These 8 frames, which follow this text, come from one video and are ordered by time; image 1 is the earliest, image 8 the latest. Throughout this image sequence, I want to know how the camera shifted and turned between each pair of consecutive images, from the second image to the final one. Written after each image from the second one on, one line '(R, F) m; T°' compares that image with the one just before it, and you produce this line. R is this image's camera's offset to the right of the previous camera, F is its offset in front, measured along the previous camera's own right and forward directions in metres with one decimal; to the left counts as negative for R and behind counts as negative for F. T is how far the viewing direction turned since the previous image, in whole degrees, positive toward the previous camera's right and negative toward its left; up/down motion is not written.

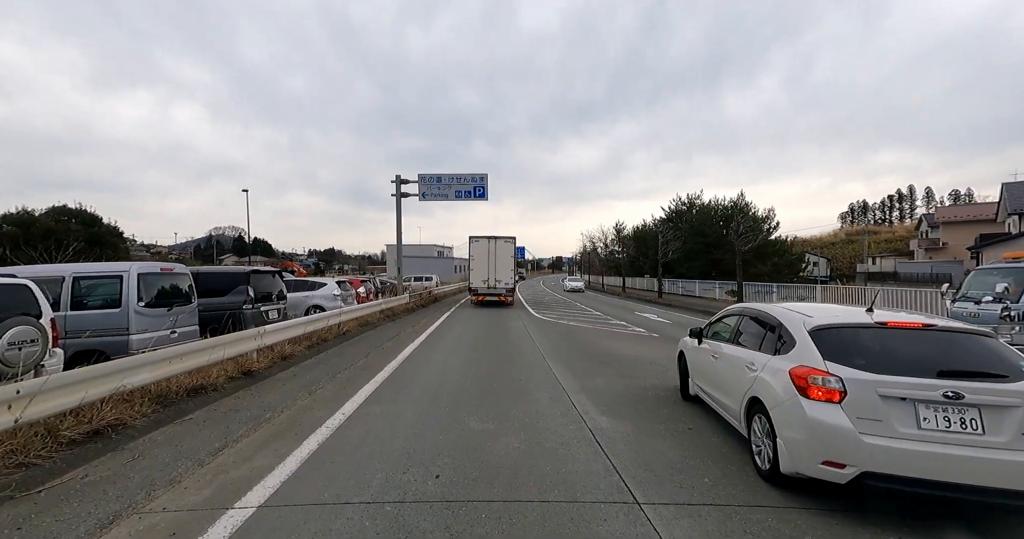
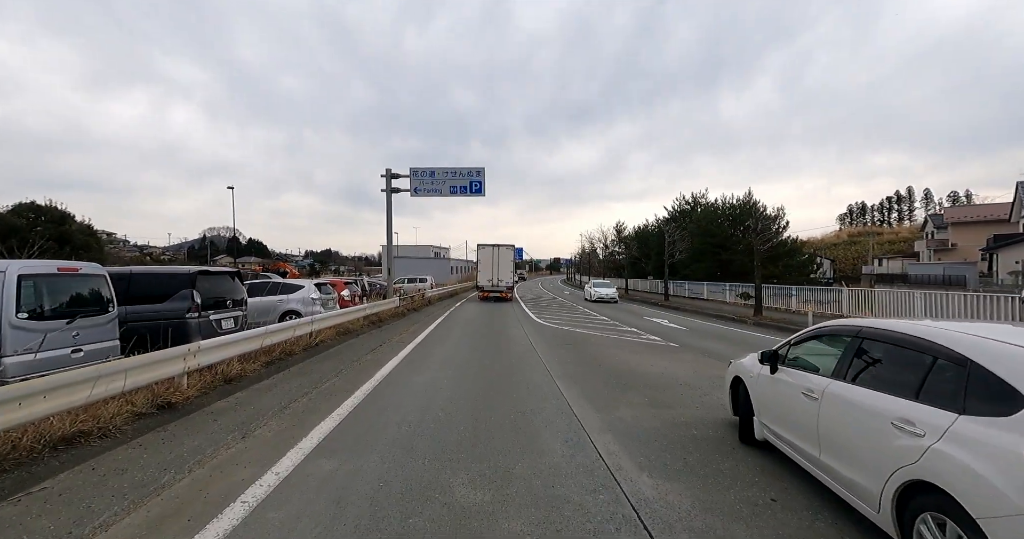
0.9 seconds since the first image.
(-0.1, +1.4) m; 0°
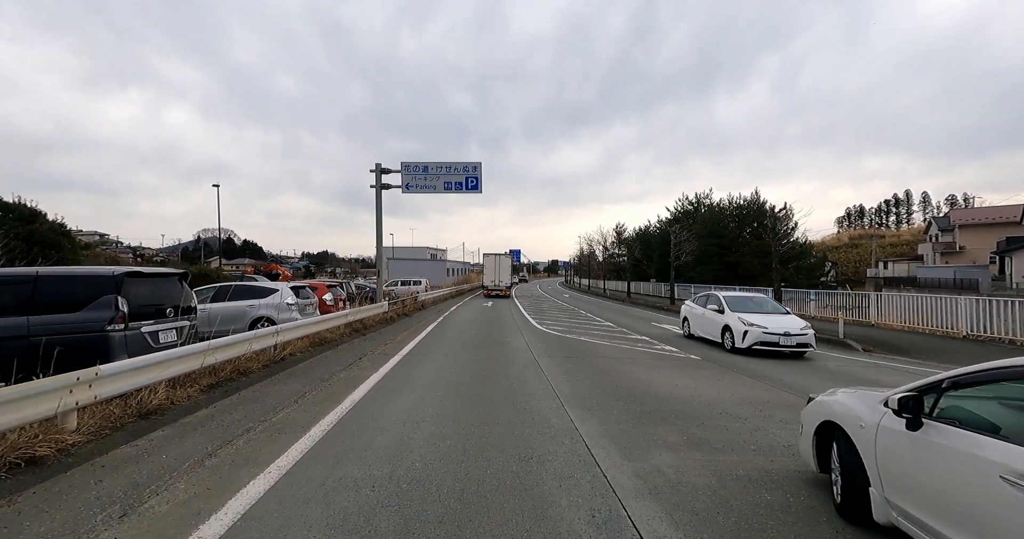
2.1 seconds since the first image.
(0.0, +1.3) m; 0°
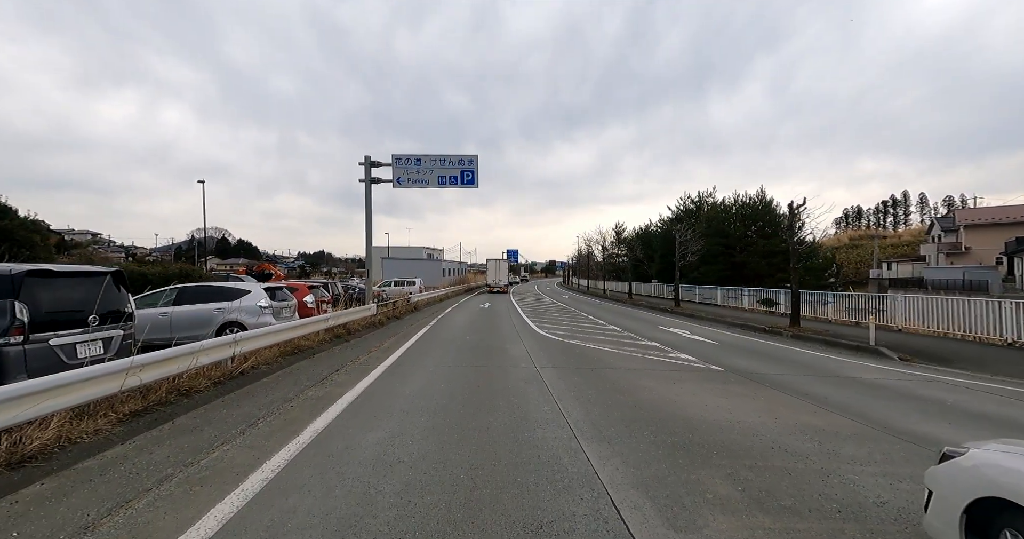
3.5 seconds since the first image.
(0.0, +1.1) m; 0°
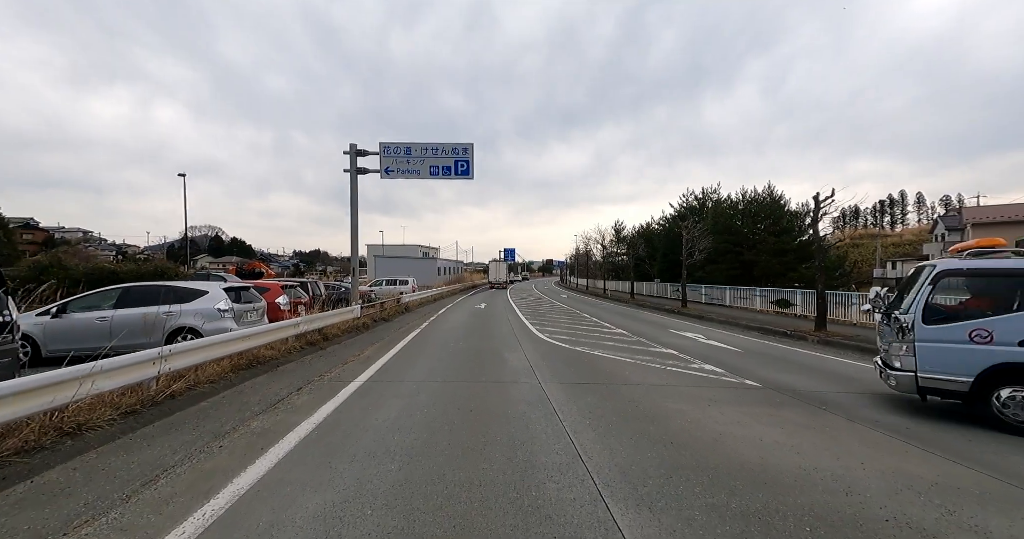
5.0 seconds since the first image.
(0.0, +1.4) m; 0°
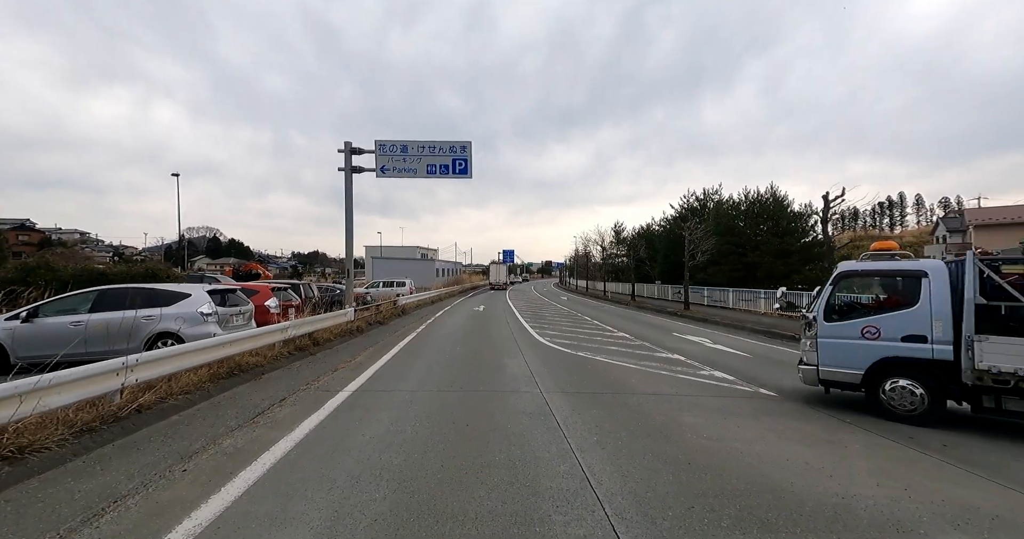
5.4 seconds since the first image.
(0.0, +0.5) m; 0°
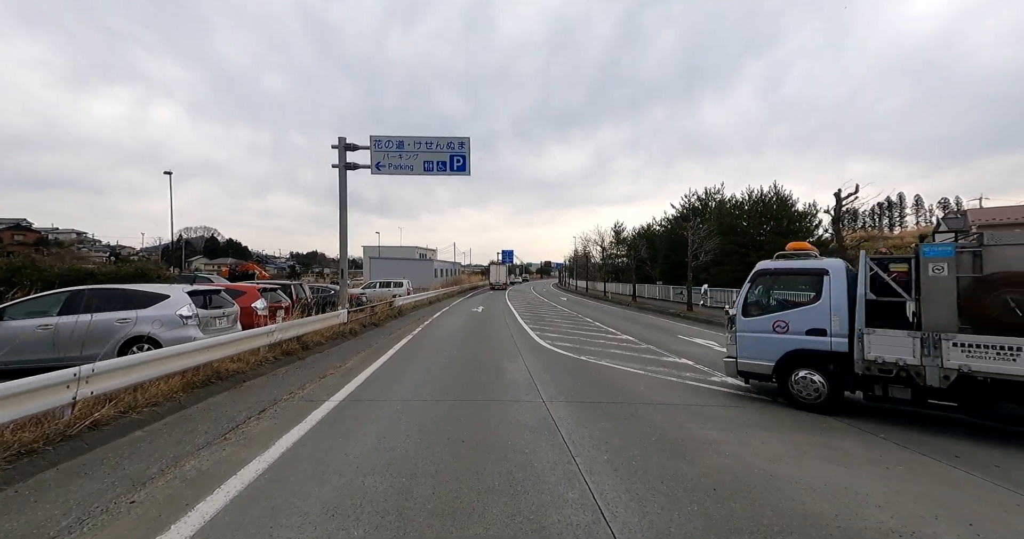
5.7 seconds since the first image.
(0.0, +0.5) m; 0°
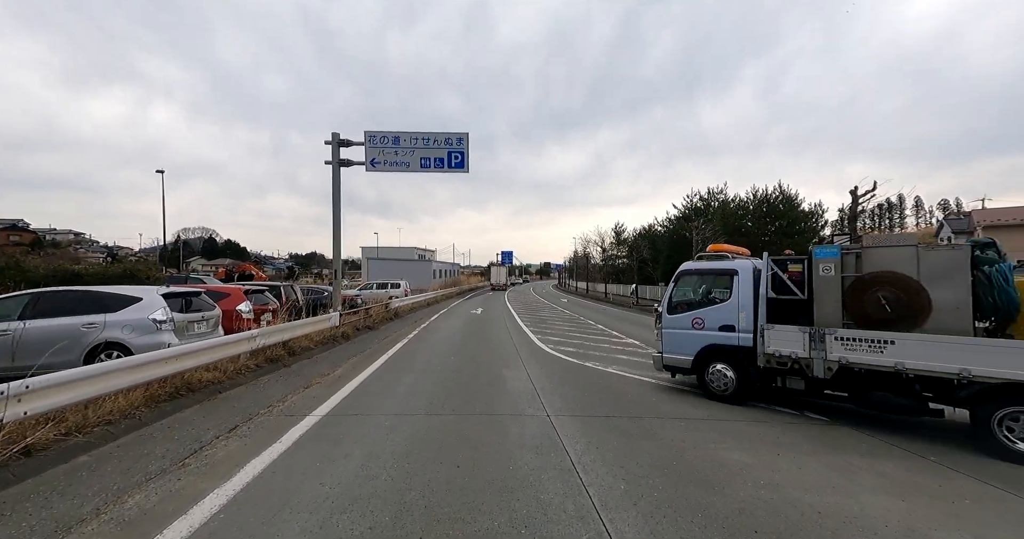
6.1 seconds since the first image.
(0.0, +0.6) m; 0°
